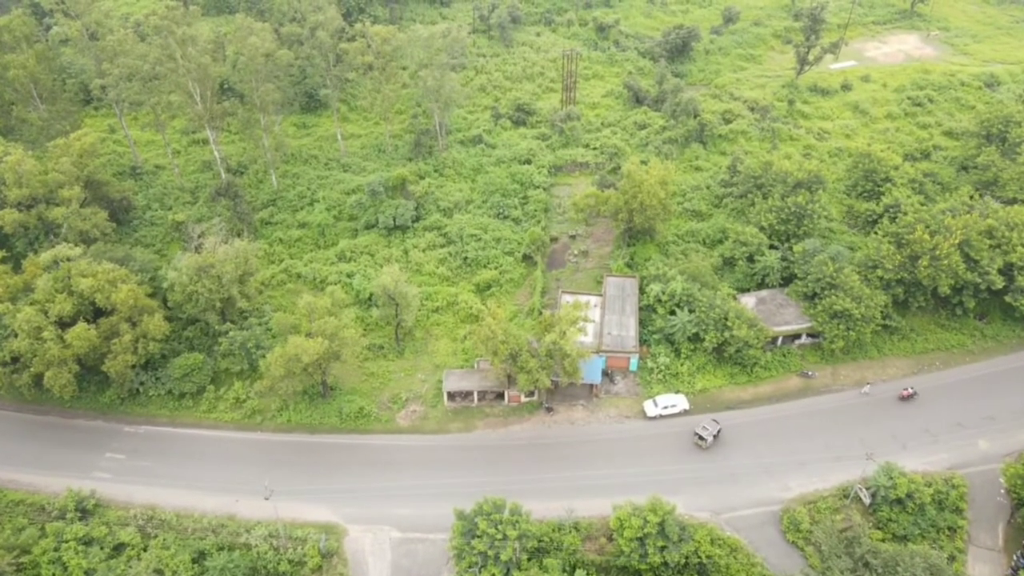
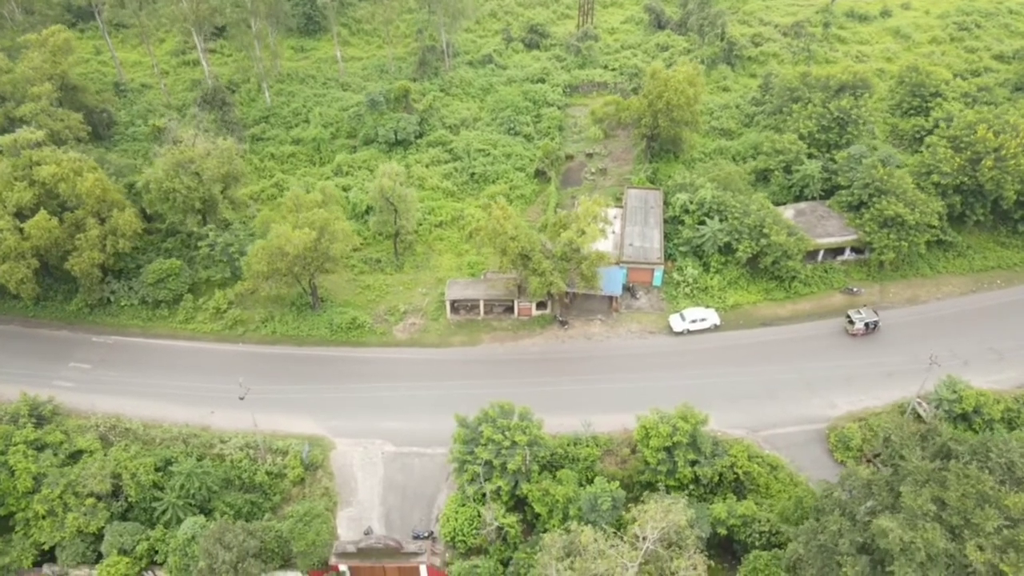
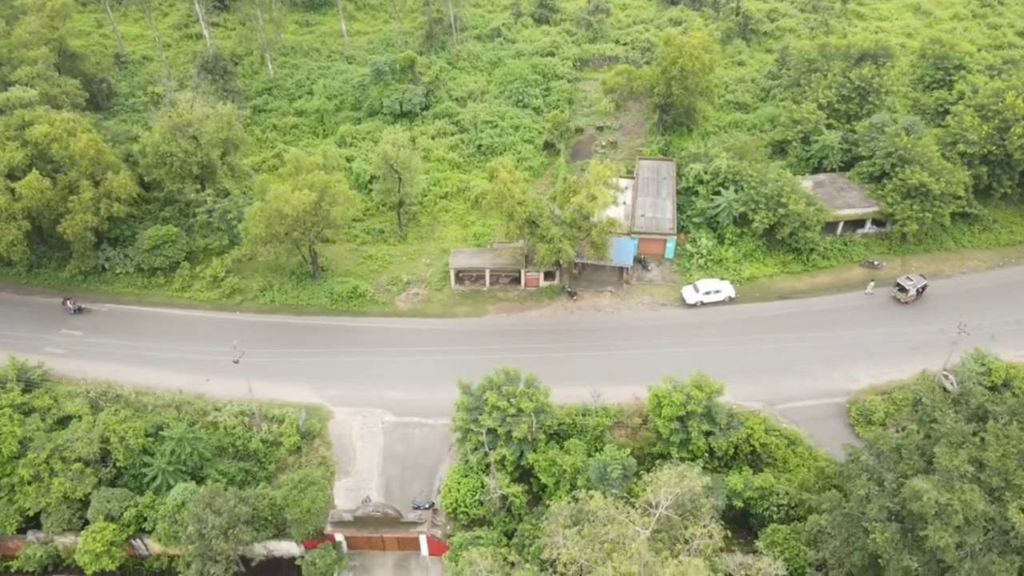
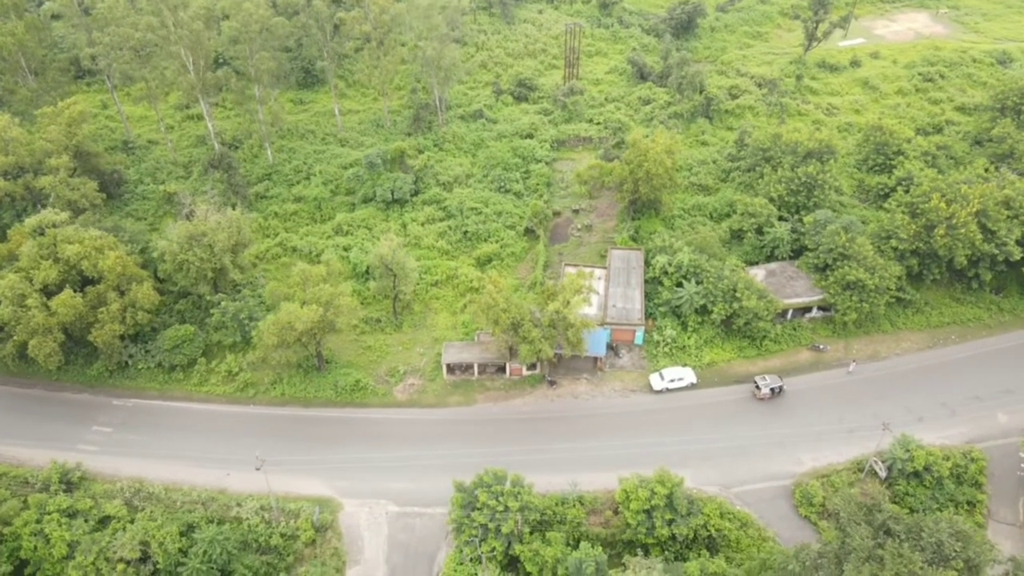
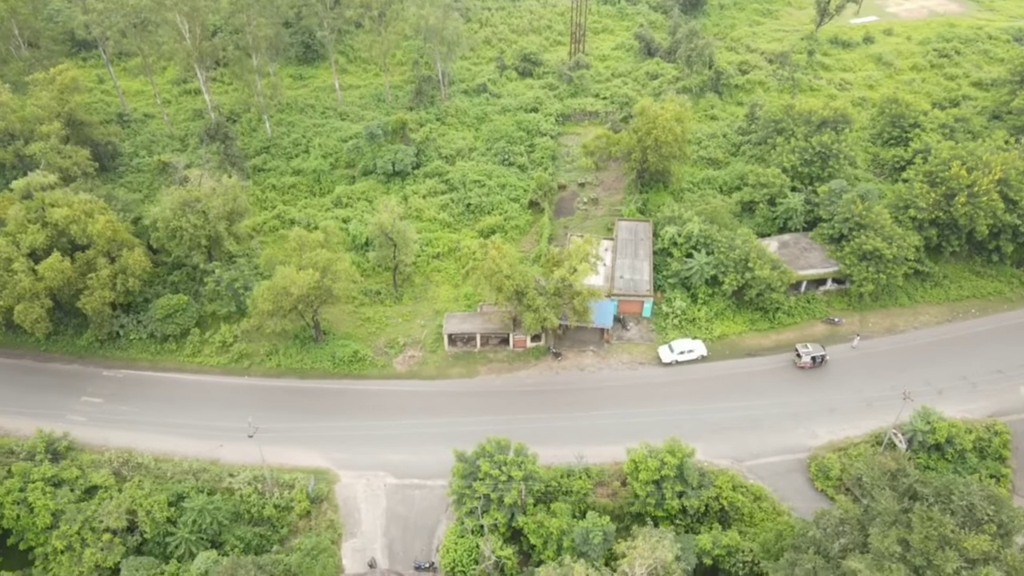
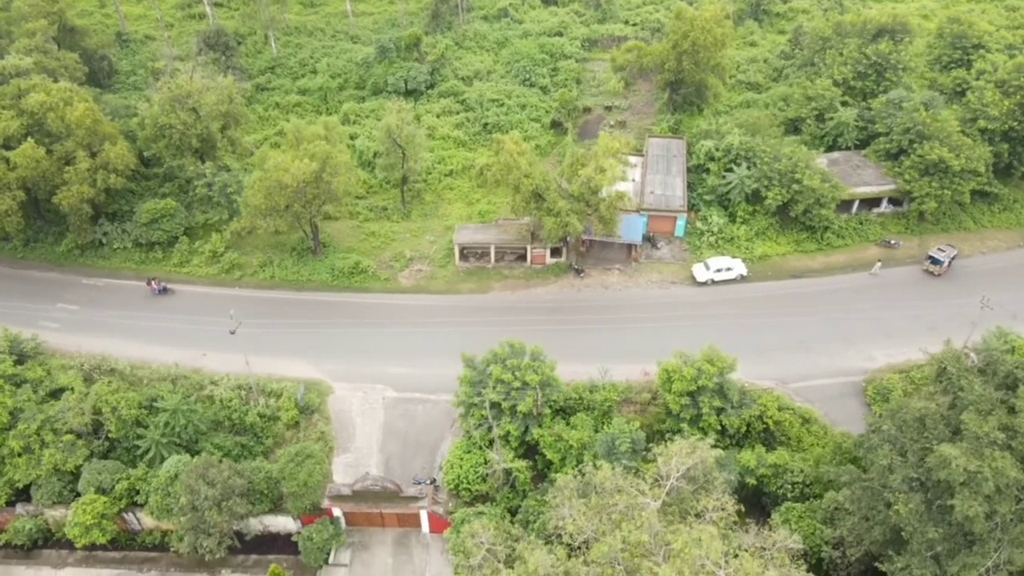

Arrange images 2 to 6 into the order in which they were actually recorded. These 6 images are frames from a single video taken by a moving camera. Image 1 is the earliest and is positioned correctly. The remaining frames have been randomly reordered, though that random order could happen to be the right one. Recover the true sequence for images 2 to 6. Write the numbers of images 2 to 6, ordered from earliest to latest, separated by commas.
4, 5, 2, 3, 6
